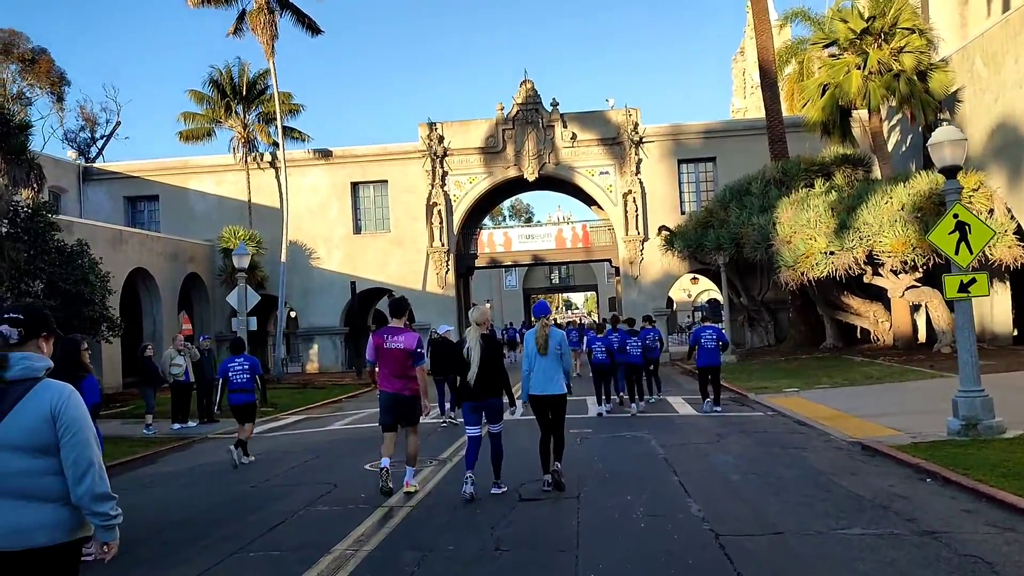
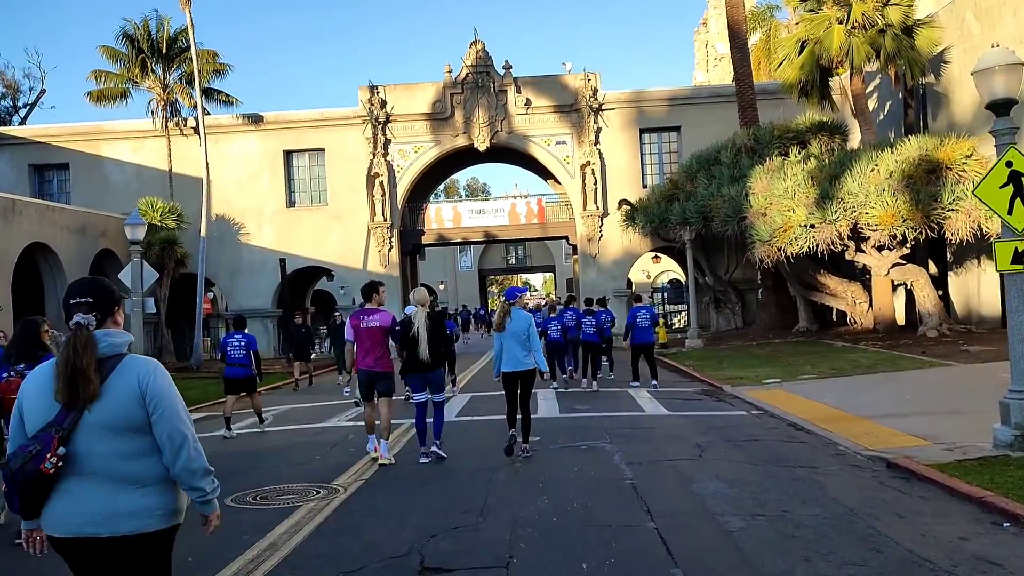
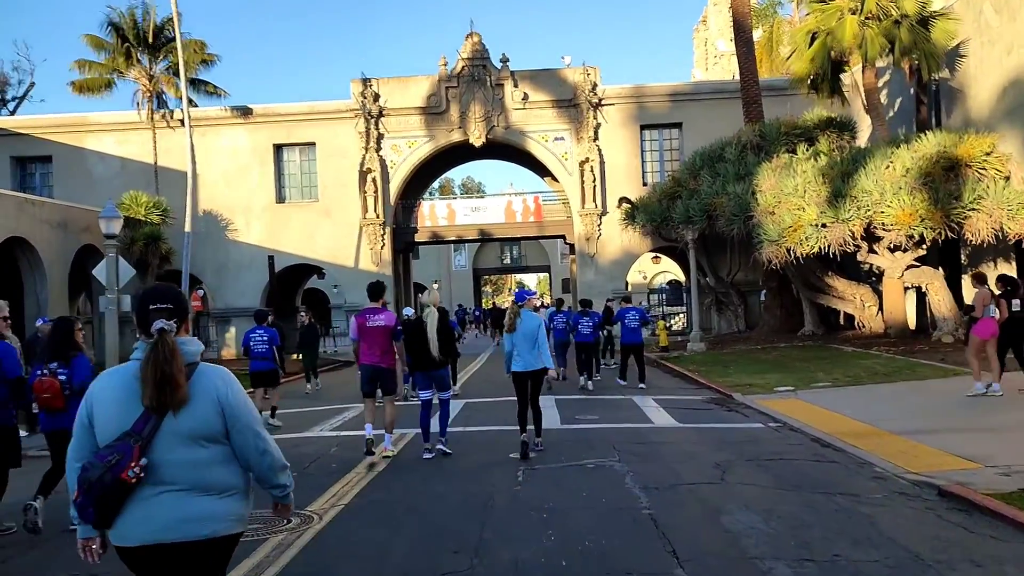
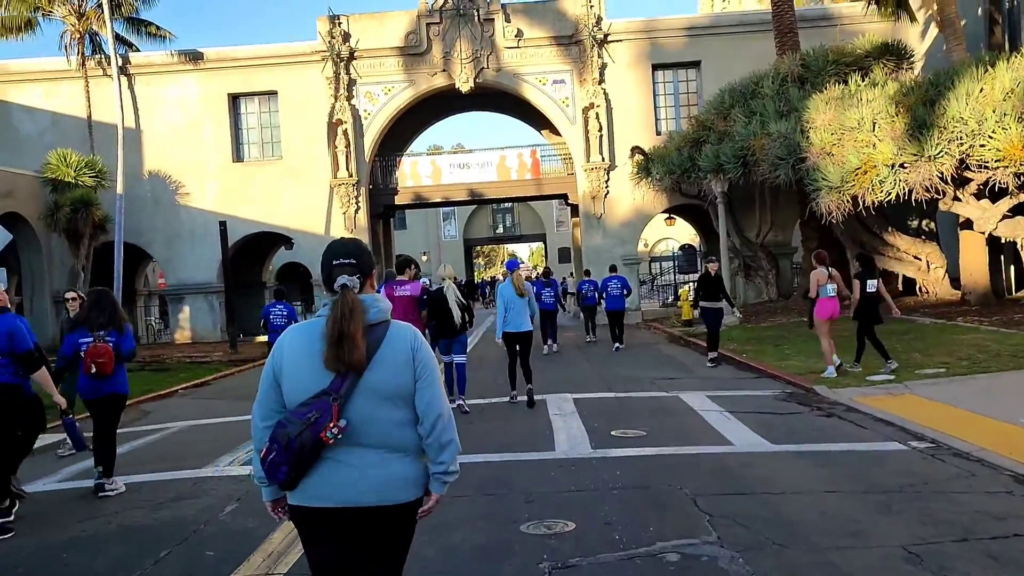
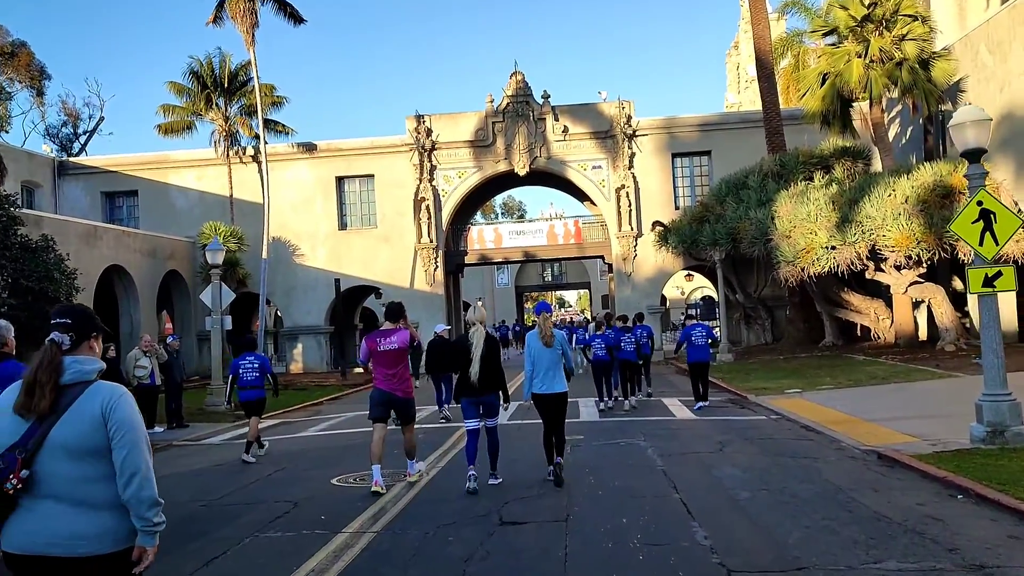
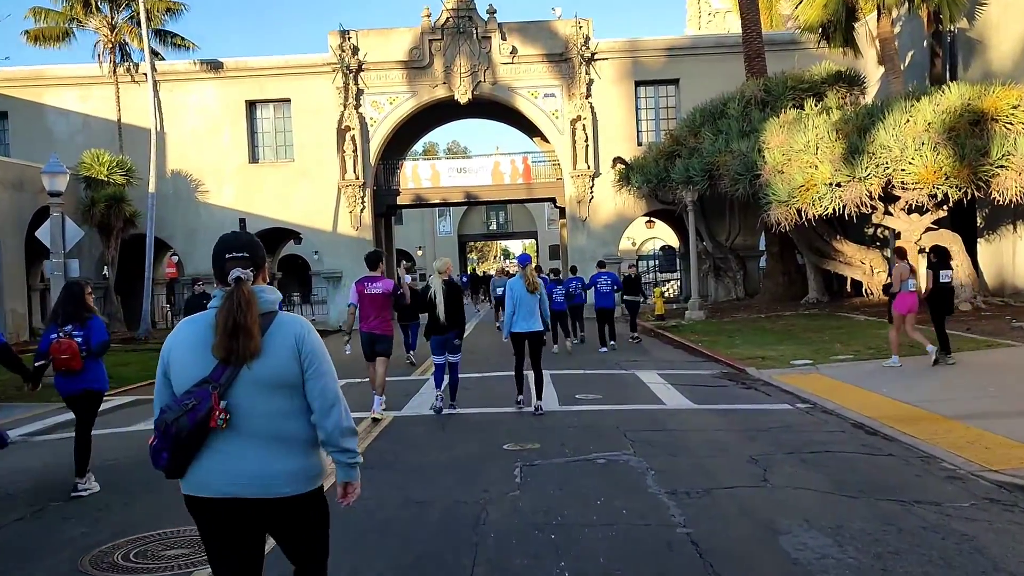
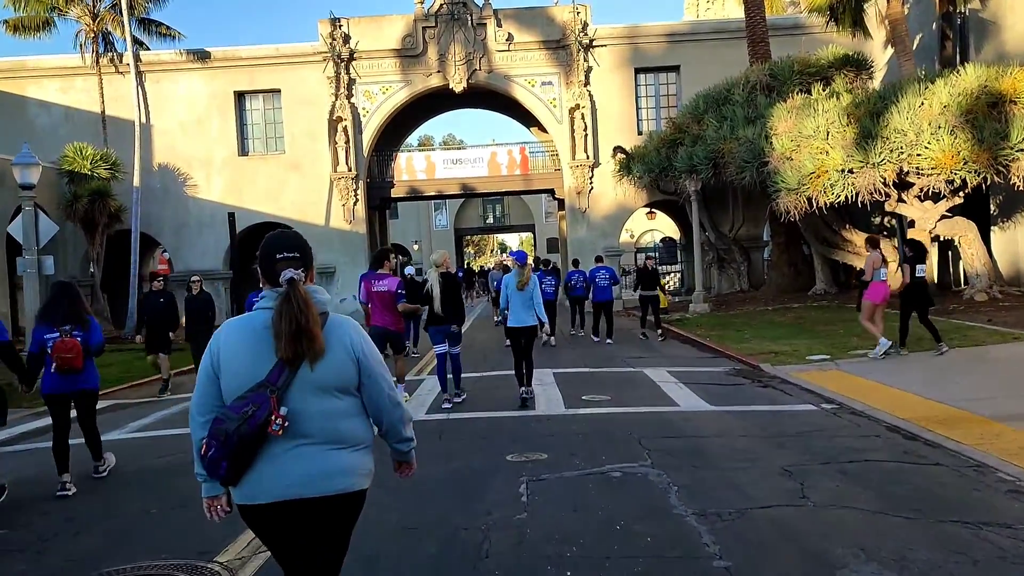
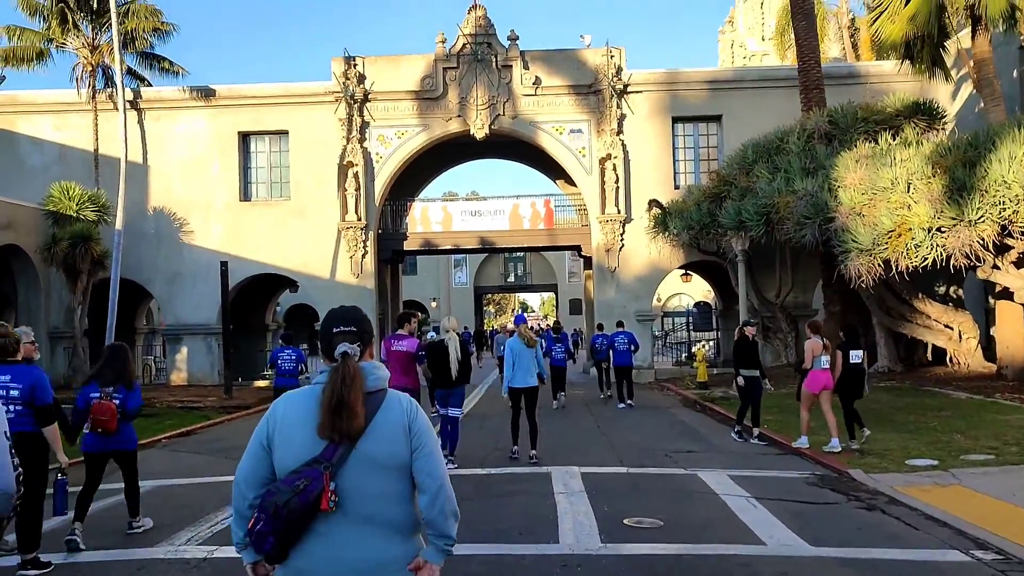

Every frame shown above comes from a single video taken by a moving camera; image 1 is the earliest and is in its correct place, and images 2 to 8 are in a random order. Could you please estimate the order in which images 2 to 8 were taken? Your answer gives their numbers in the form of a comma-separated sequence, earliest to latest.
5, 2, 3, 6, 7, 4, 8
